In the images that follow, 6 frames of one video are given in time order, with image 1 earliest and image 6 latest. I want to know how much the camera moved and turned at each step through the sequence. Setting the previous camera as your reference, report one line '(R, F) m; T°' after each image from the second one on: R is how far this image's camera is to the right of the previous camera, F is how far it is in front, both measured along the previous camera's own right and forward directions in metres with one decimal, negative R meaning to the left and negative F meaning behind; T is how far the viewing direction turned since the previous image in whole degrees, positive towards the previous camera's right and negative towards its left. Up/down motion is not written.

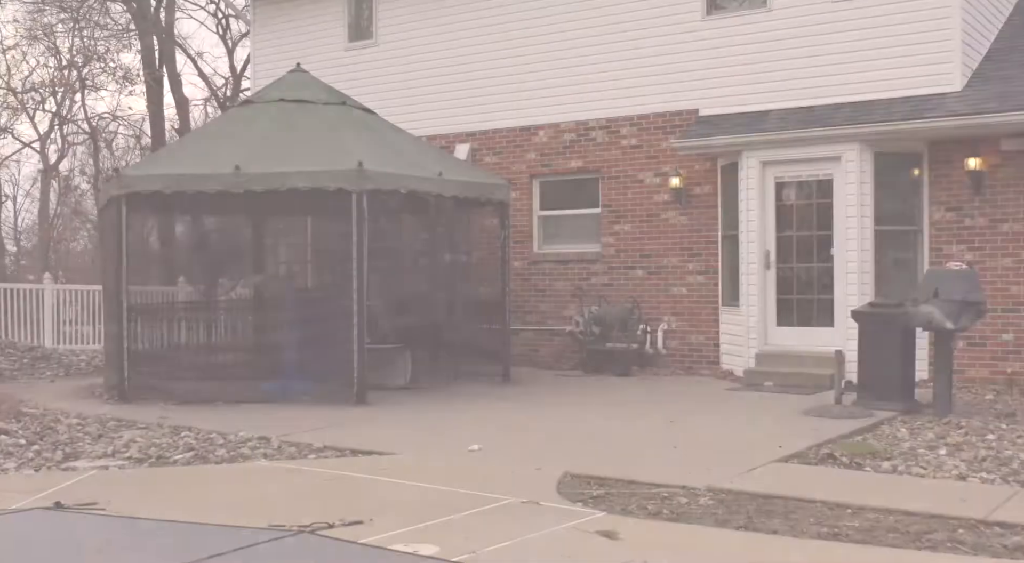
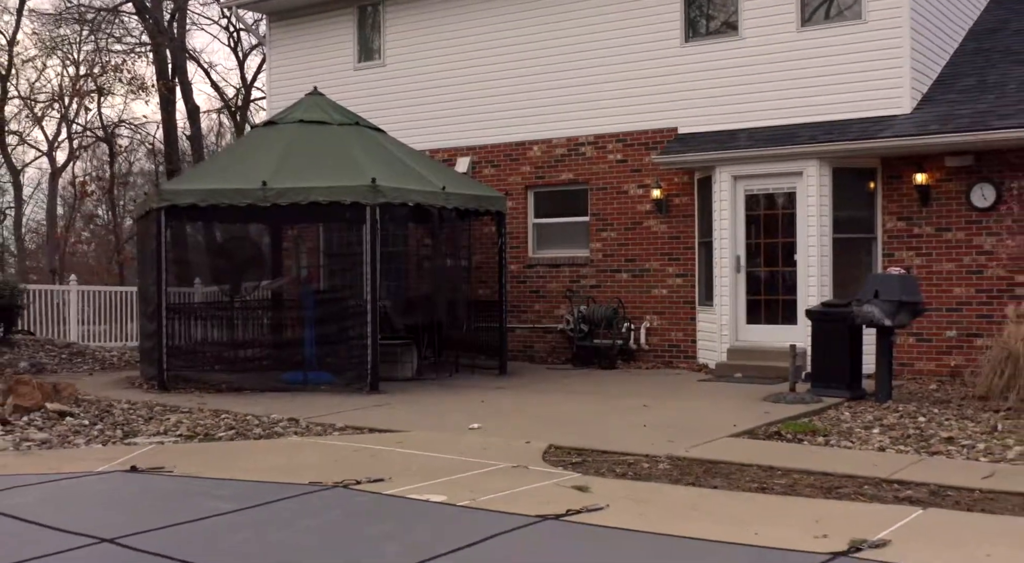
(0.0, -1.4) m; 0°
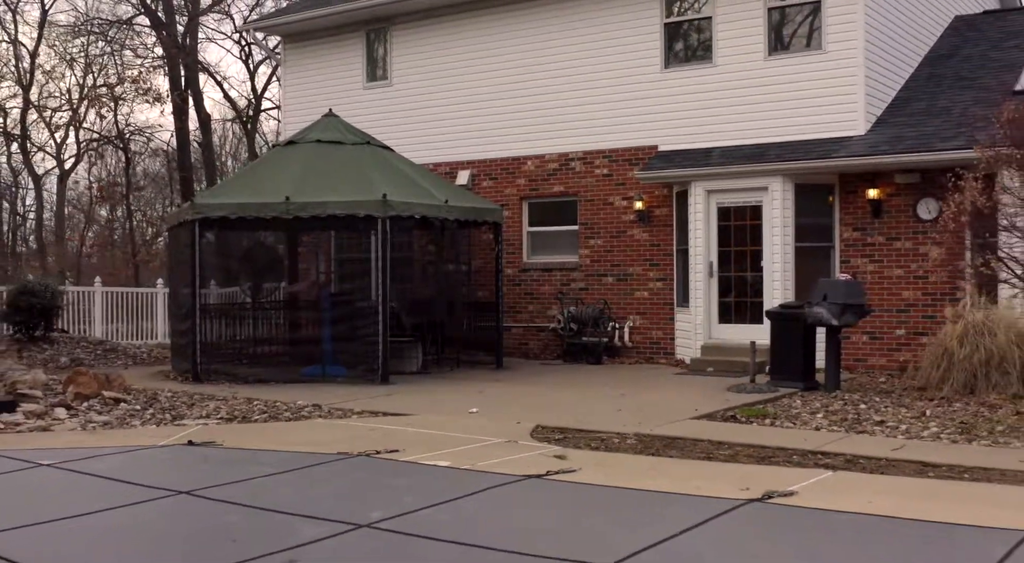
(+0.1, -1.5) m; 0°
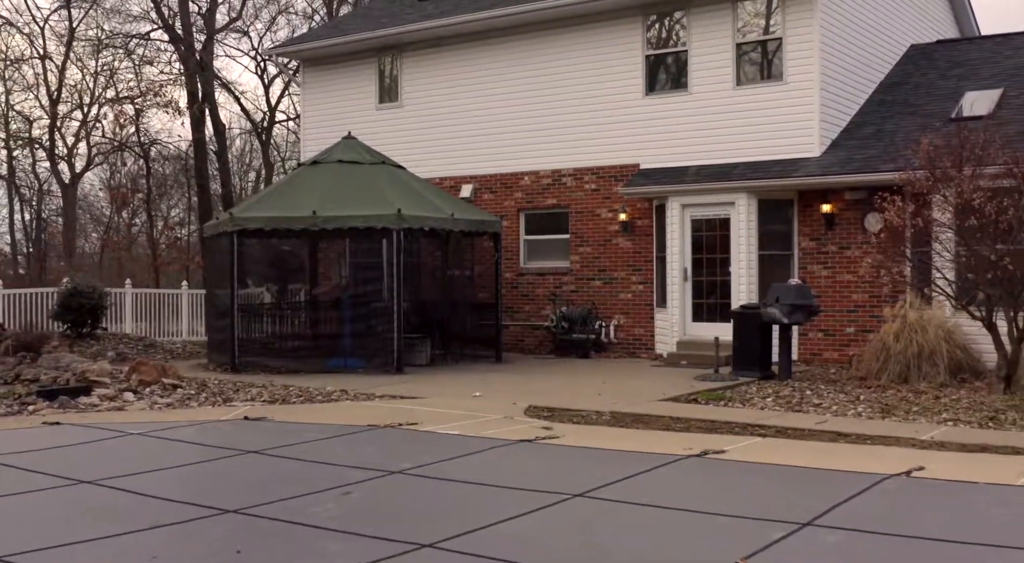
(0.0, -2.0) m; 0°
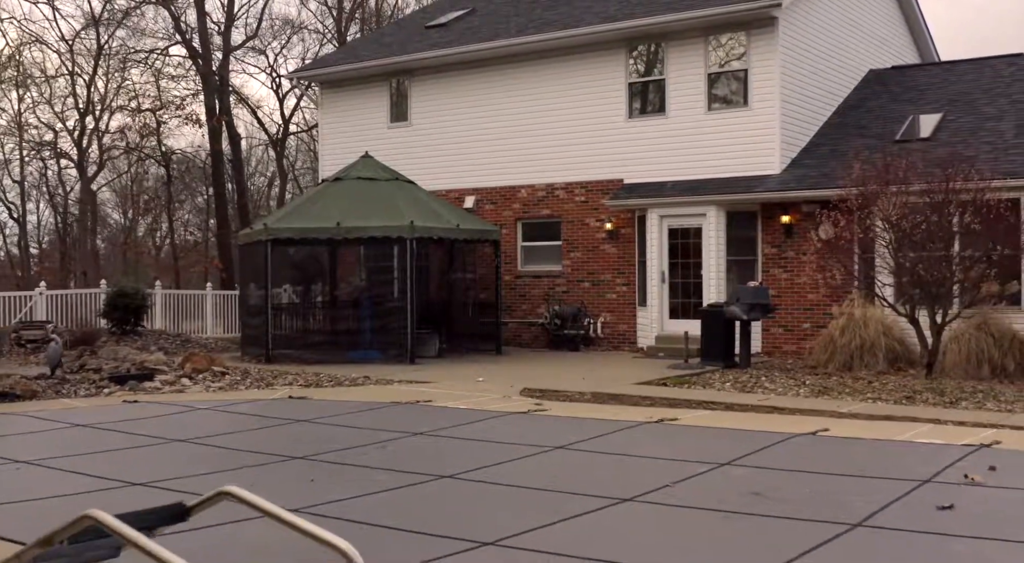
(0.0, -2.3) m; 0°
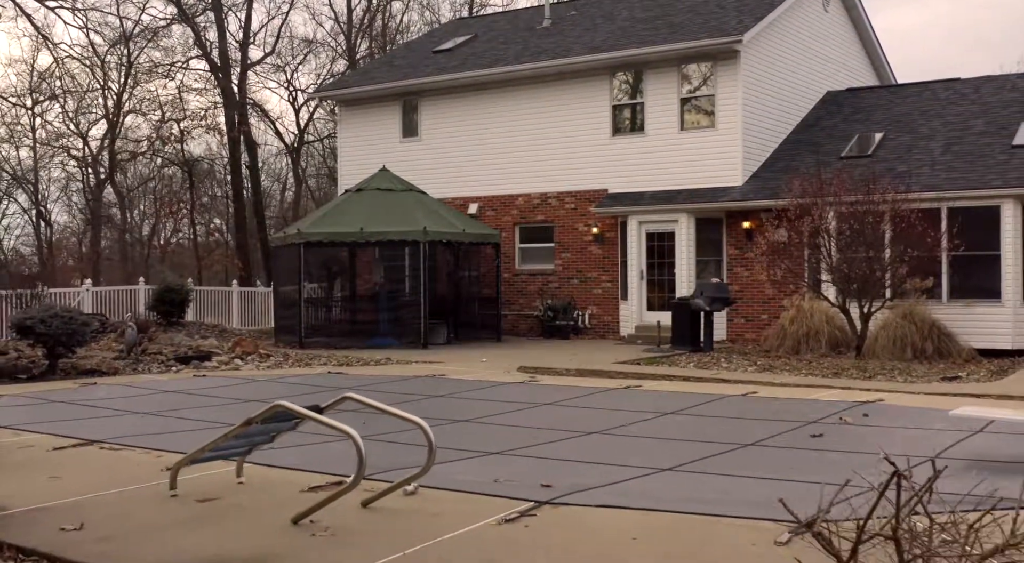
(0.0, -3.0) m; 0°
